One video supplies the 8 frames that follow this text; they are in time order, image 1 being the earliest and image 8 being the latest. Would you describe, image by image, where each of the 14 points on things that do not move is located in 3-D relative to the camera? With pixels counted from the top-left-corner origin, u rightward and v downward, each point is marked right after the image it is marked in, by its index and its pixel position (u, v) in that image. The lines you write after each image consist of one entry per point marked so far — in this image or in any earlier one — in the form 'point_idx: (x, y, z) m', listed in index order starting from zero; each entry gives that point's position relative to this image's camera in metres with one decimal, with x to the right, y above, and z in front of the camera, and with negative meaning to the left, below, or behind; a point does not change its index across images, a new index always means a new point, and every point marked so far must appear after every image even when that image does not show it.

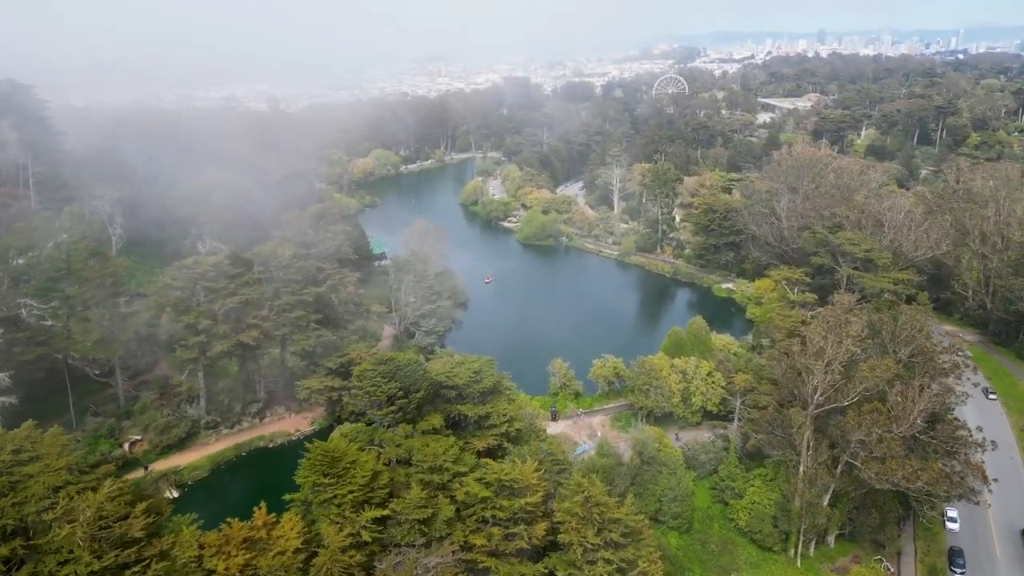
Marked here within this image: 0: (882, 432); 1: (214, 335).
0: (+8.0, -3.1, +15.2) m
1: (-8.2, -1.3, +19.5) m
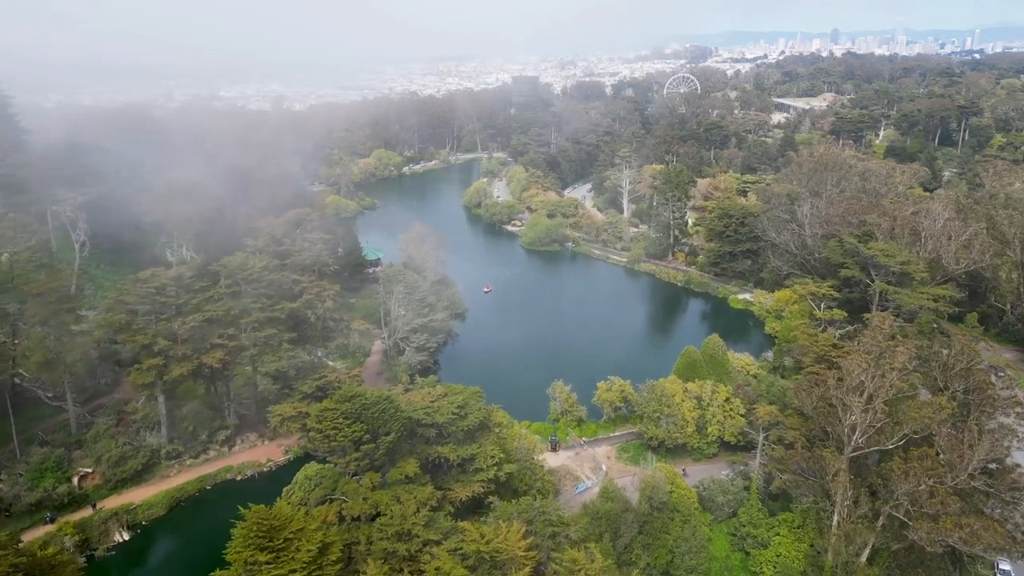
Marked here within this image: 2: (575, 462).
0: (+7.8, -3.6, +13.0) m
1: (-8.4, -1.7, +17.4) m
2: (+1.7, -4.8, +19.2) m
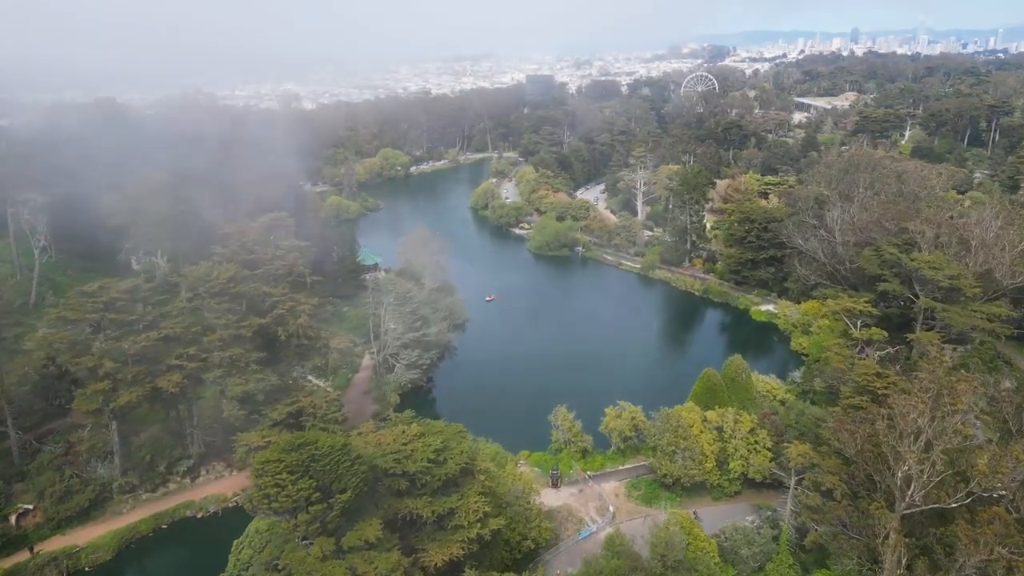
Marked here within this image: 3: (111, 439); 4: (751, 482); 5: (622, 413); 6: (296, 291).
0: (+7.5, -4.0, +10.6) m
1: (-8.5, -2.0, +15.4) m
2: (+1.6, -5.1, +17.0) m
3: (-9.5, -3.6, +16.7) m
4: (+6.0, -4.9, +17.7) m
5: (+2.9, -3.3, +18.8) m
6: (-5.8, -0.1, +18.9) m
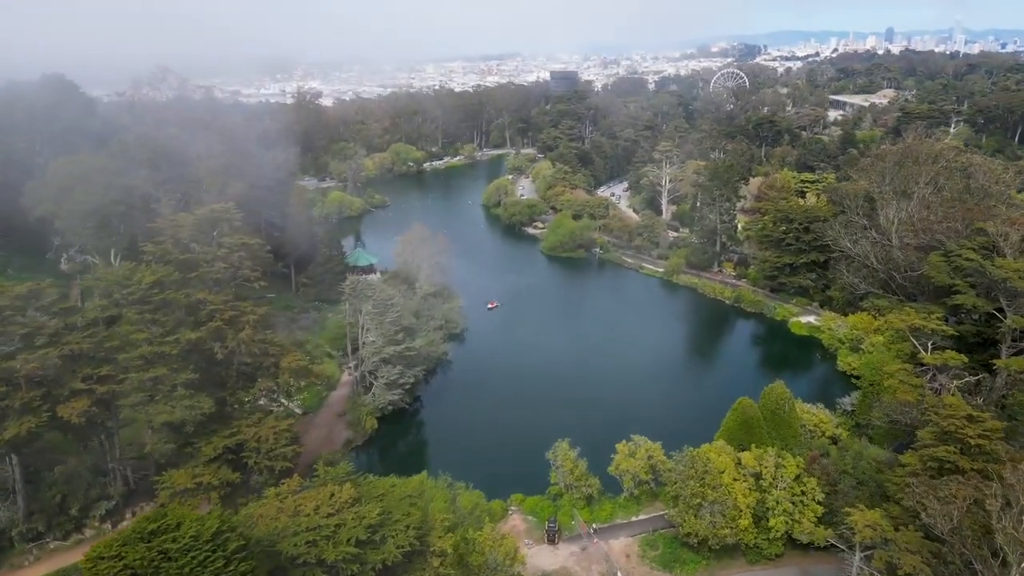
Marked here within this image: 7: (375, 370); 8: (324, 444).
0: (+7.0, -4.3, +7.1) m
1: (-8.8, -2.1, +12.4) m
2: (+1.3, -5.4, +13.7) m
3: (-9.8, -3.7, +13.7) m
4: (+5.8, -5.1, +14.3) m
5: (+2.7, -3.6, +15.4) m
6: (-6.0, -0.2, +15.9) m
7: (-3.8, -2.3, +19.4) m
8: (-4.8, -4.0, +18.0) m
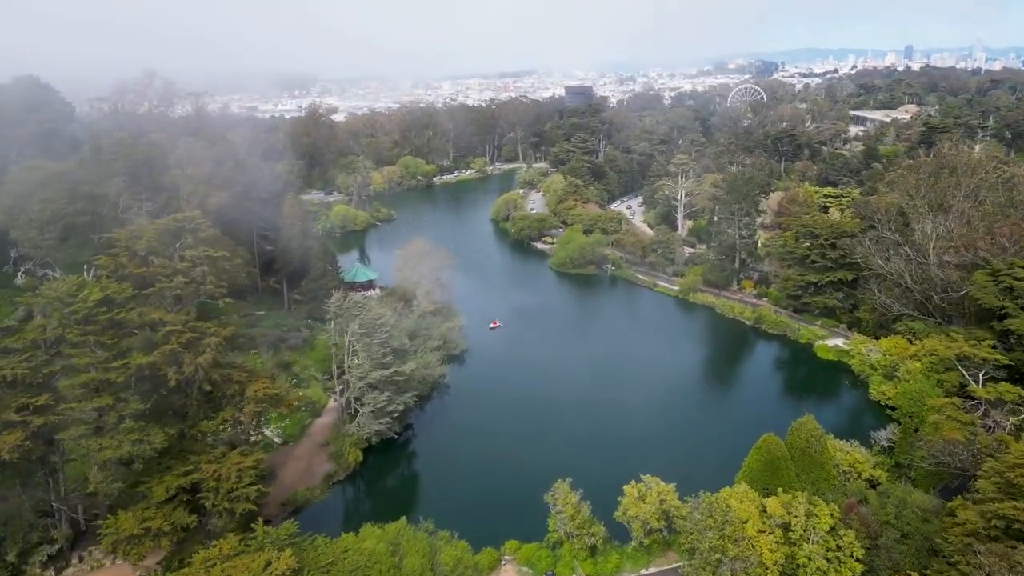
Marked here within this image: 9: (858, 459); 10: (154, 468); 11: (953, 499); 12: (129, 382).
0: (+6.7, -4.6, +5.2) m
1: (-9.0, -2.4, +10.9) m
2: (+1.2, -5.7, +11.9) m
3: (-9.9, -4.0, +12.2) m
4: (+5.6, -5.6, +12.4) m
5: (+2.6, -4.0, +13.6) m
6: (-6.1, -0.6, +14.3) m
7: (-3.8, -2.7, +17.8) m
8: (-4.9, -4.4, +16.4) m
9: (+7.3, -3.6, +14.7) m
10: (-6.4, -3.2, +12.5) m
11: (+9.2, -4.4, +14.6) m
12: (-6.7, -1.6, +12.3) m
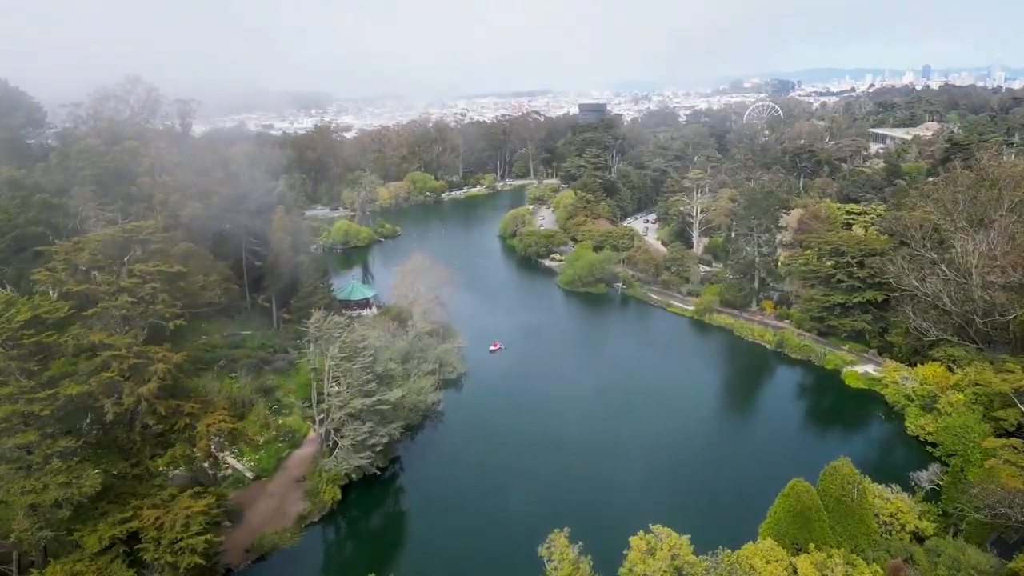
0: (+6.3, -4.7, +3.3) m
1: (-9.2, -2.7, +9.4) m
2: (+0.9, -6.1, +10.0) m
3: (-10.2, -4.2, +10.7) m
4: (+5.4, -5.9, +10.4) m
5: (+2.4, -4.4, +11.8) m
6: (-6.2, -0.9, +12.8) m
7: (-3.9, -3.2, +16.1) m
8: (-5.0, -4.8, +14.7) m
9: (+7.1, -4.0, +12.8) m
10: (-6.6, -3.5, +10.9) m
11: (+9.0, -4.8, +12.7) m
12: (-6.9, -1.9, +10.7) m
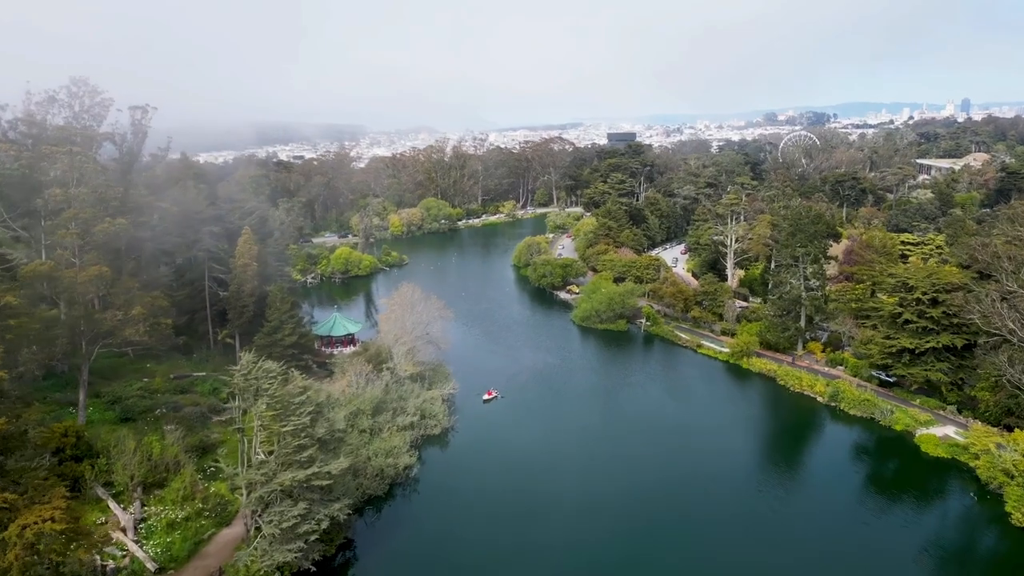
0: (+5.4, -4.9, -0.9) m
1: (-9.9, -3.0, +6.0) m
2: (+0.2, -6.5, +6.1) m
3: (-10.8, -4.6, +7.3) m
4: (+4.7, -6.4, +6.3) m
5: (+1.8, -4.9, +7.9) m
6: (-6.7, -1.4, +9.4) m
7: (-4.3, -3.9, +12.5) m
8: (-5.5, -5.4, +11.0) m
9: (+6.6, -4.7, +8.7) m
10: (-7.2, -3.9, +7.4) m
11: (+8.5, -5.5, +8.4) m
12: (-7.5, -2.3, +7.3) m
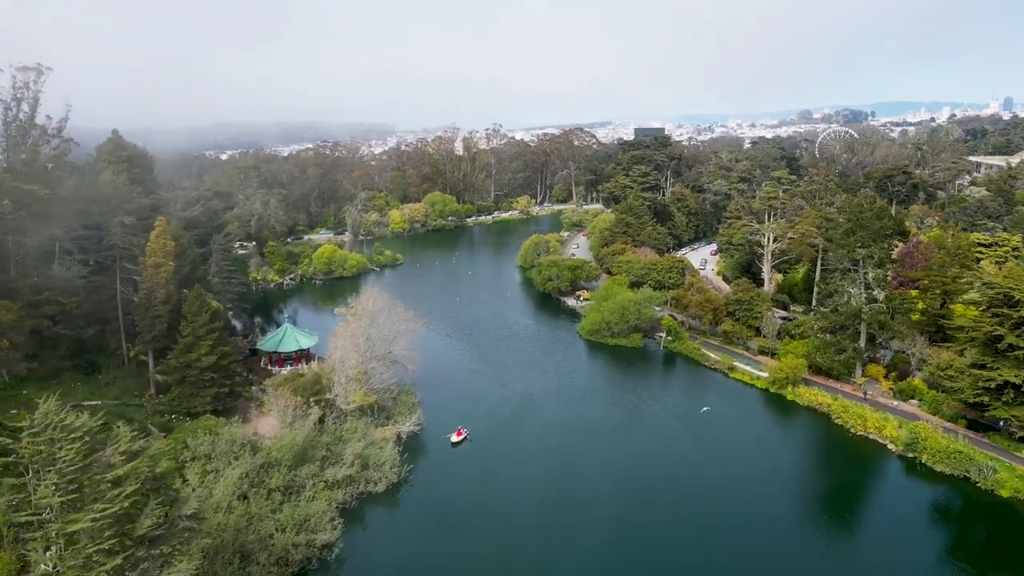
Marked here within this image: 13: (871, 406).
0: (+4.0, -5.2, -5.5) m
1: (-11.0, -3.1, +2.0) m
2: (-0.9, -6.7, +1.6) m
3: (-11.8, -4.7, +3.2) m
4: (+3.6, -6.7, +1.6) m
5: (+0.8, -5.1, +3.3) m
6: (-7.6, -1.6, +5.1) m
7: (-5.1, -4.0, +8.2) m
8: (-6.4, -5.6, +6.8) m
9: (+5.6, -5.0, +4.0) m
10: (-8.2, -4.1, +3.2) m
11: (+7.4, -5.8, +3.6) m
12: (-8.5, -2.5, +3.1) m
13: (+9.5, -3.2, +18.5) m
